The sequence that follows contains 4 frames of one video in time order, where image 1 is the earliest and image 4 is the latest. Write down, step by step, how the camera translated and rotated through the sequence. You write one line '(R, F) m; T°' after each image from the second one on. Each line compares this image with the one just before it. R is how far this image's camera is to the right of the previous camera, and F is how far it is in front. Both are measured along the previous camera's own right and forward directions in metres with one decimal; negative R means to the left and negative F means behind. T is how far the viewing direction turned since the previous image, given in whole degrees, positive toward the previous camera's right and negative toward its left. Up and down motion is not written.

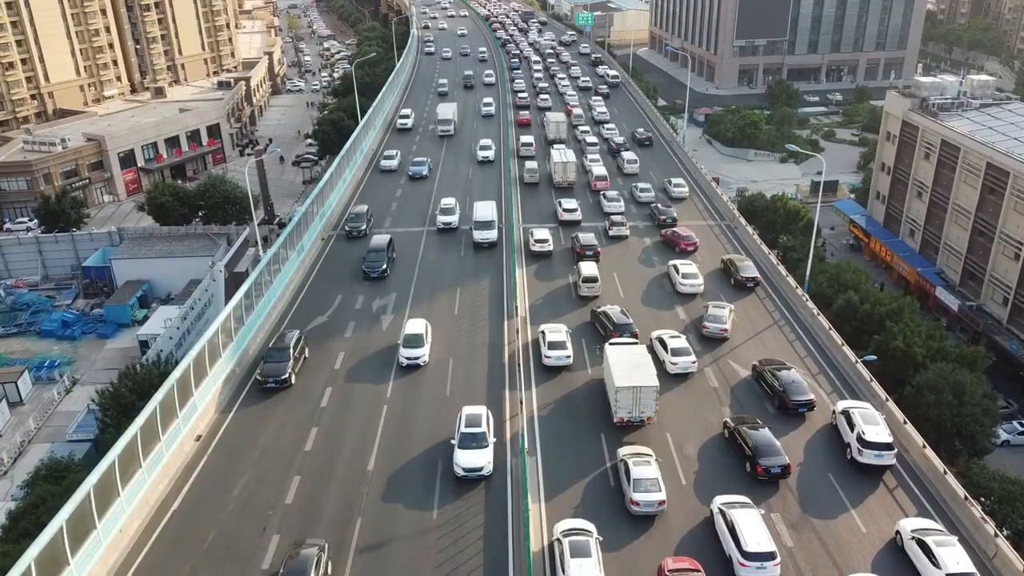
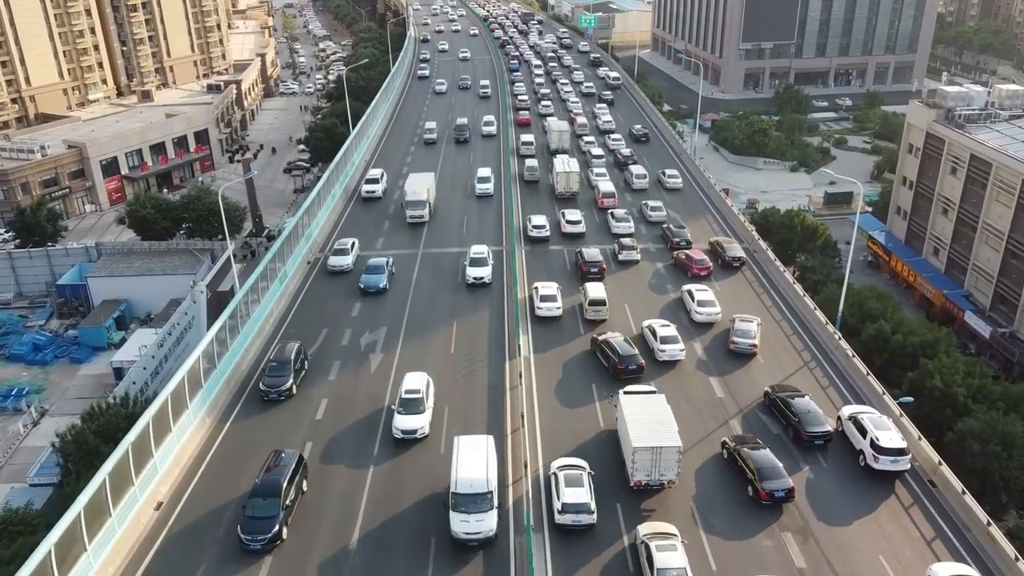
(-0.2, +3.5) m; 0°
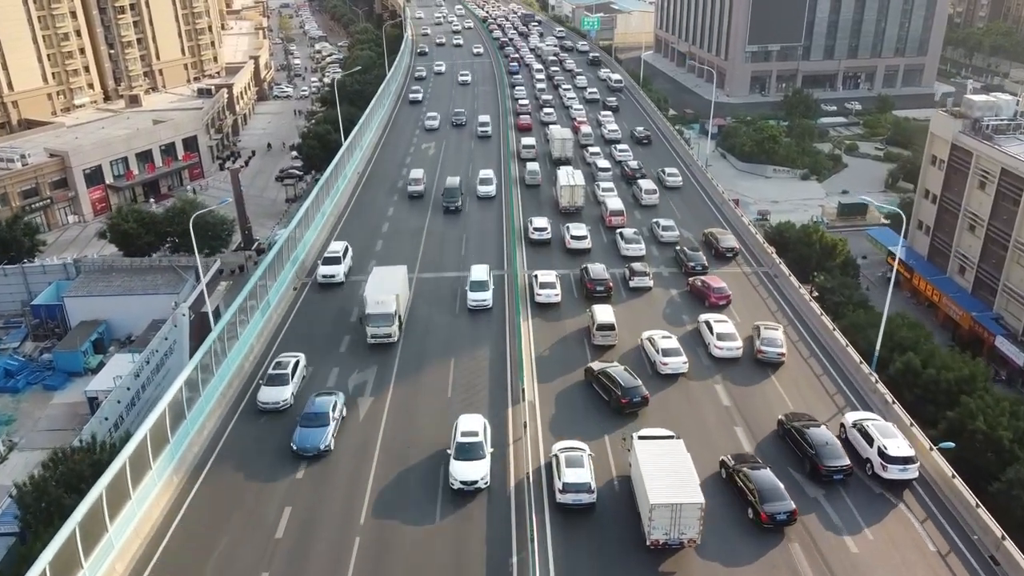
(-0.2, +3.2) m; 0°
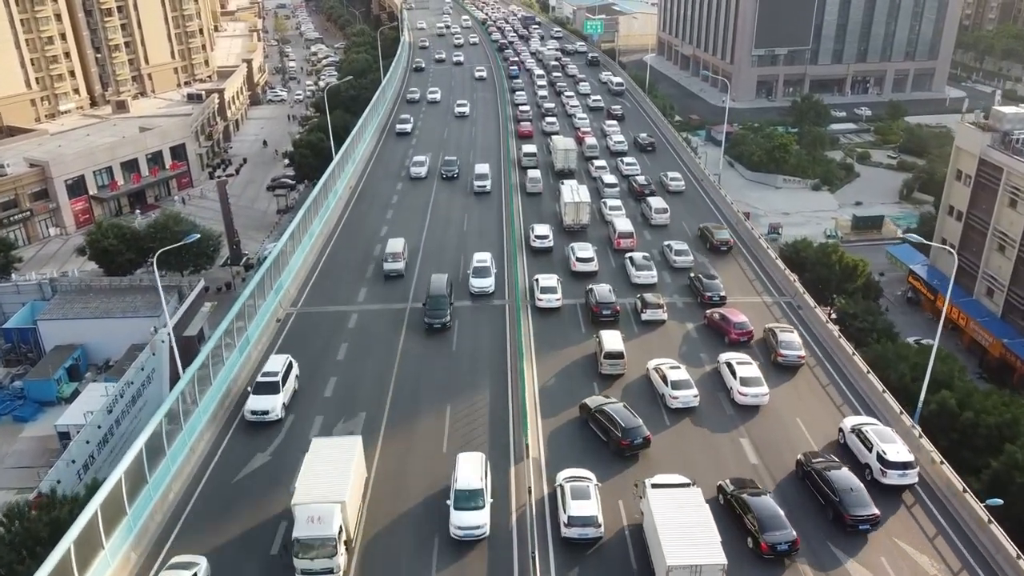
(-0.1, +3.2) m; 0°
